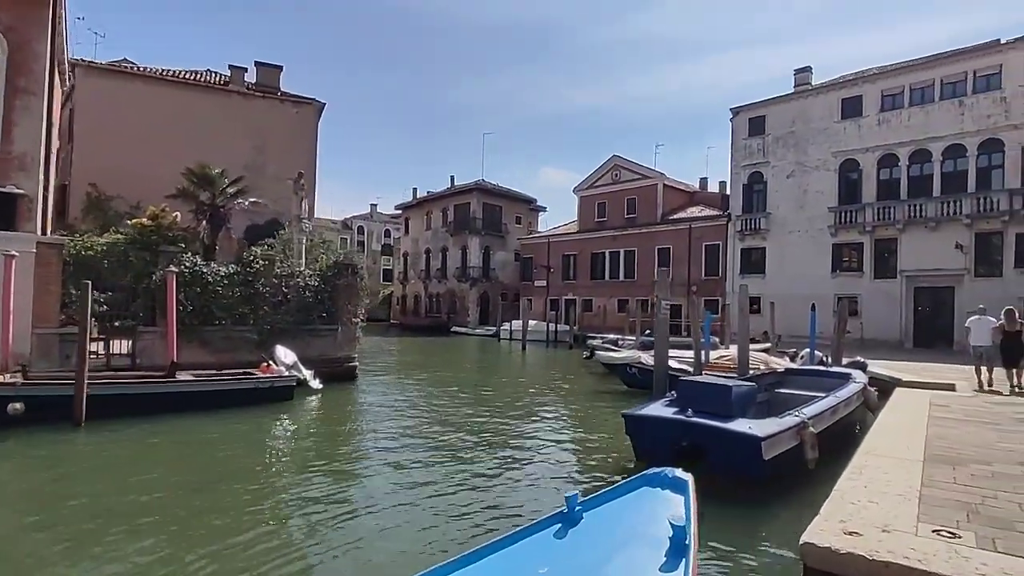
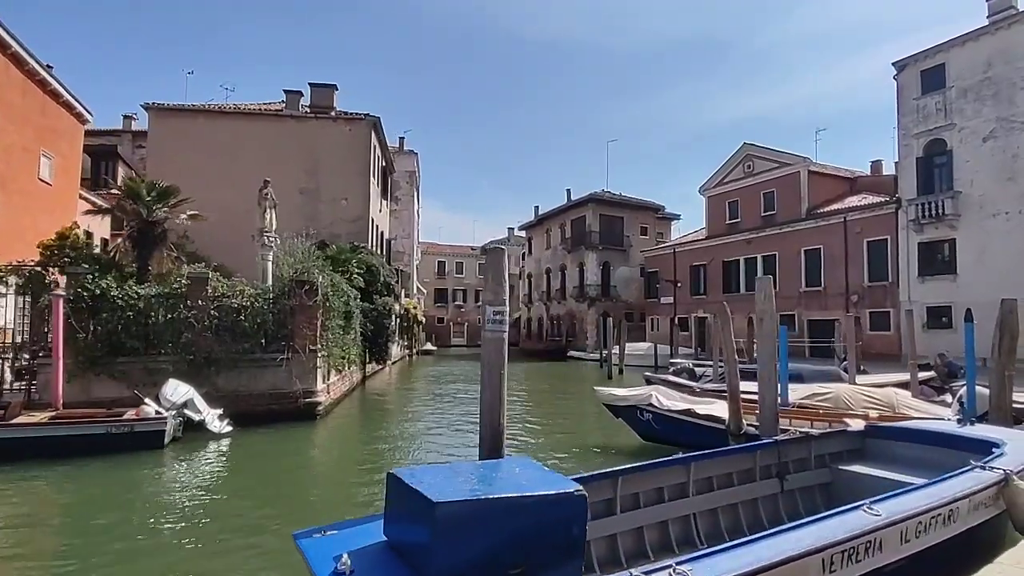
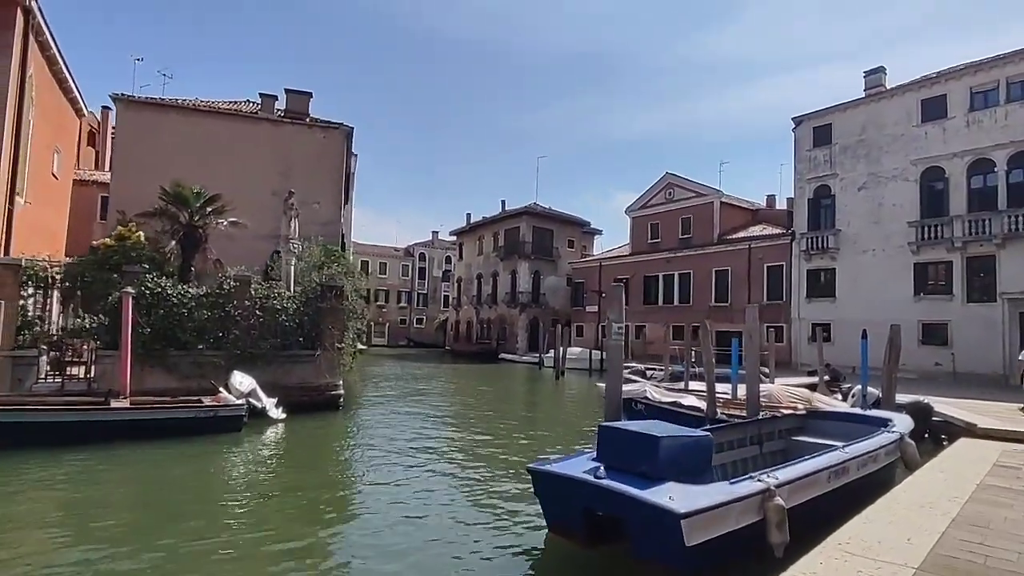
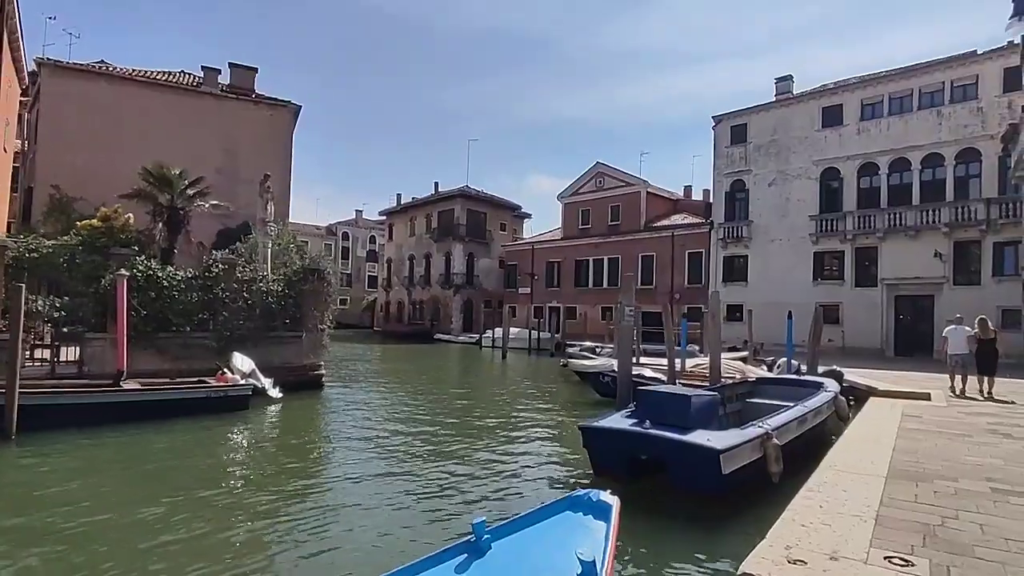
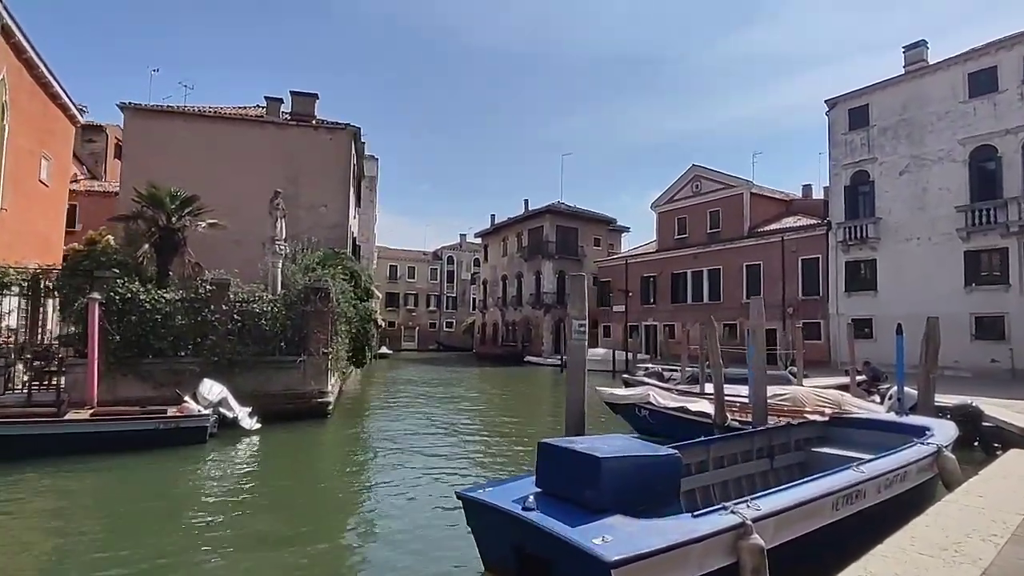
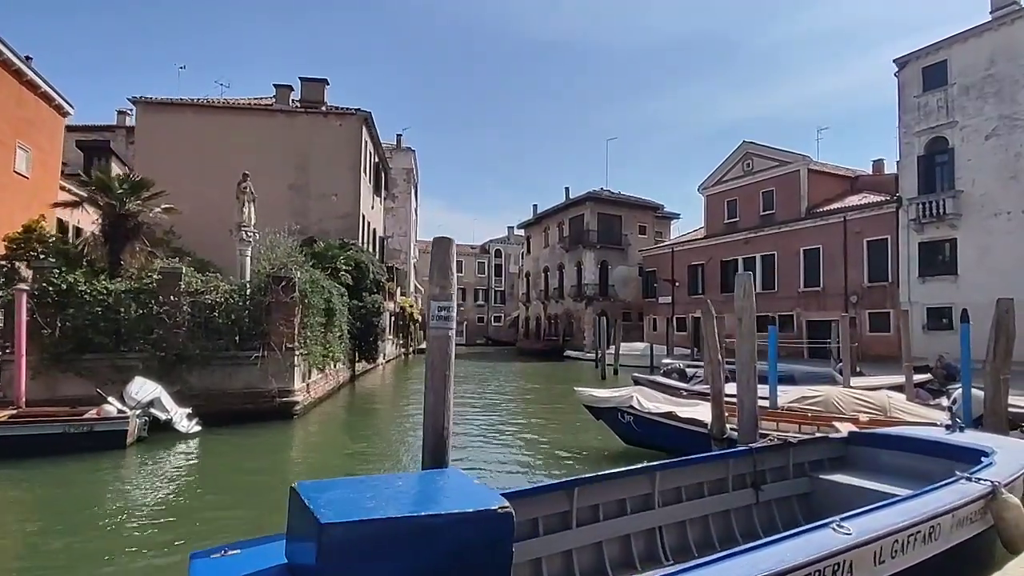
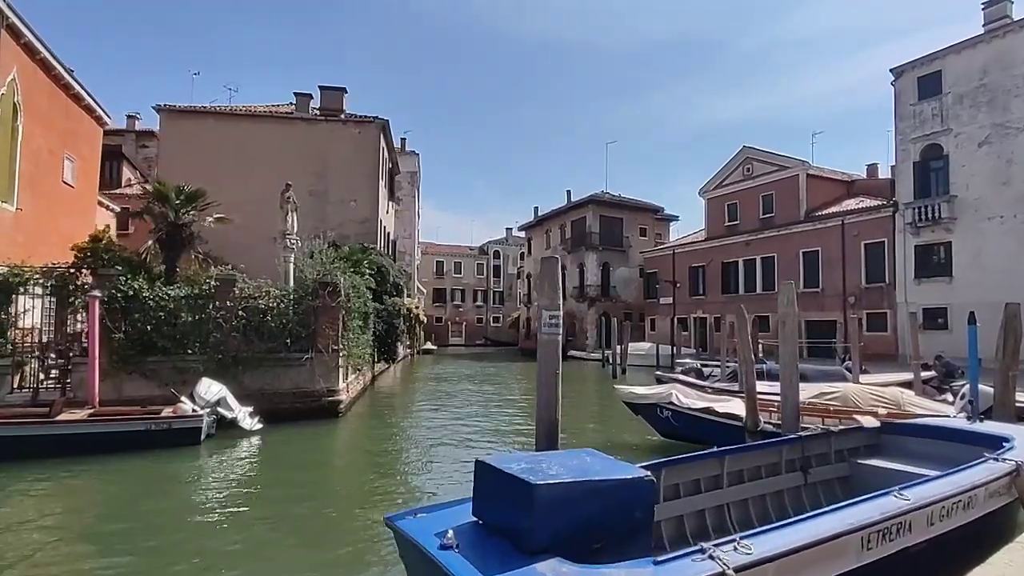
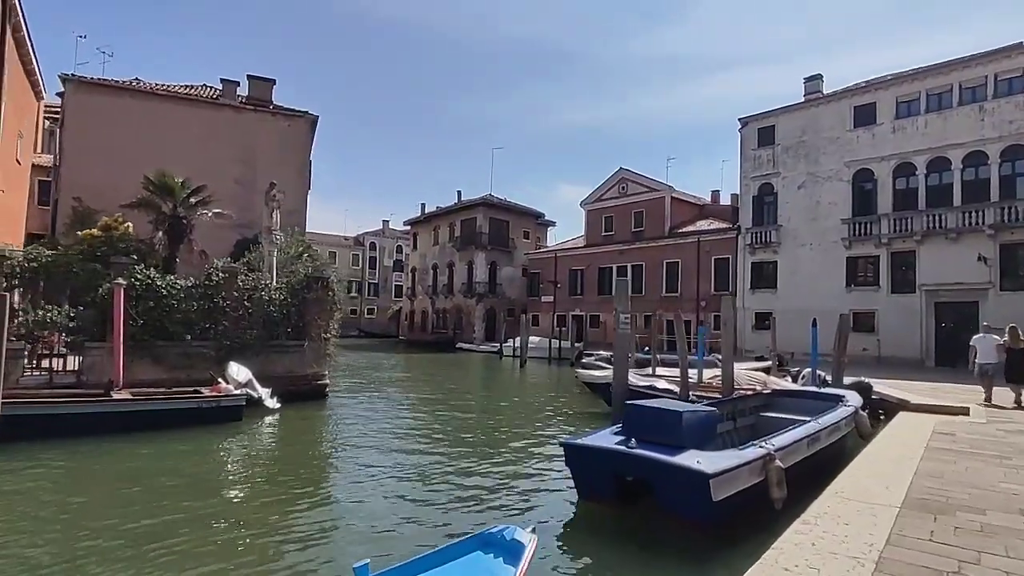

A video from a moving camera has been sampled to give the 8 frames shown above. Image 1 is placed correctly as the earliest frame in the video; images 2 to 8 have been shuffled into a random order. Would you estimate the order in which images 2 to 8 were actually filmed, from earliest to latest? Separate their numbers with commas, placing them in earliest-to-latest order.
4, 8, 3, 5, 7, 2, 6
